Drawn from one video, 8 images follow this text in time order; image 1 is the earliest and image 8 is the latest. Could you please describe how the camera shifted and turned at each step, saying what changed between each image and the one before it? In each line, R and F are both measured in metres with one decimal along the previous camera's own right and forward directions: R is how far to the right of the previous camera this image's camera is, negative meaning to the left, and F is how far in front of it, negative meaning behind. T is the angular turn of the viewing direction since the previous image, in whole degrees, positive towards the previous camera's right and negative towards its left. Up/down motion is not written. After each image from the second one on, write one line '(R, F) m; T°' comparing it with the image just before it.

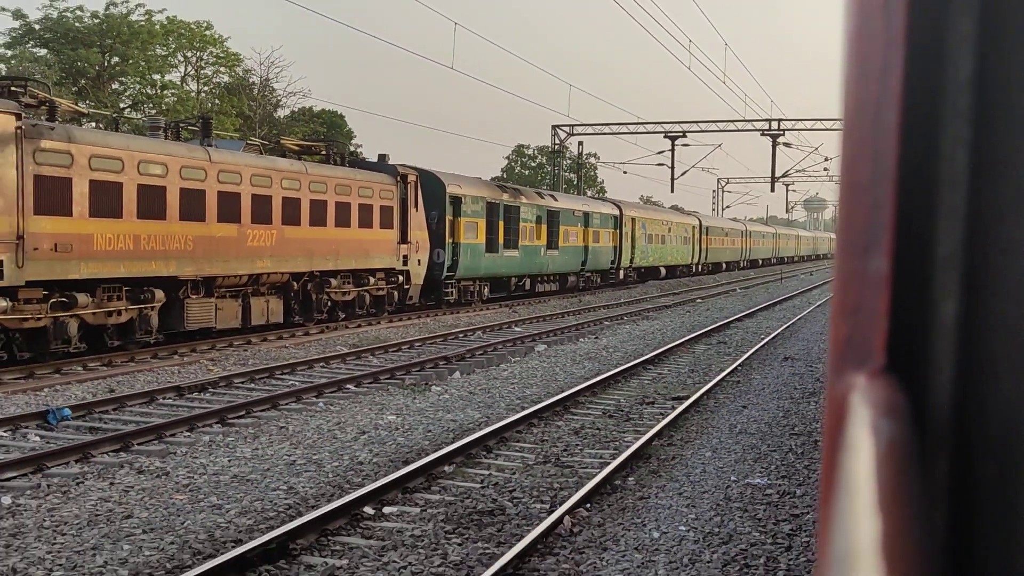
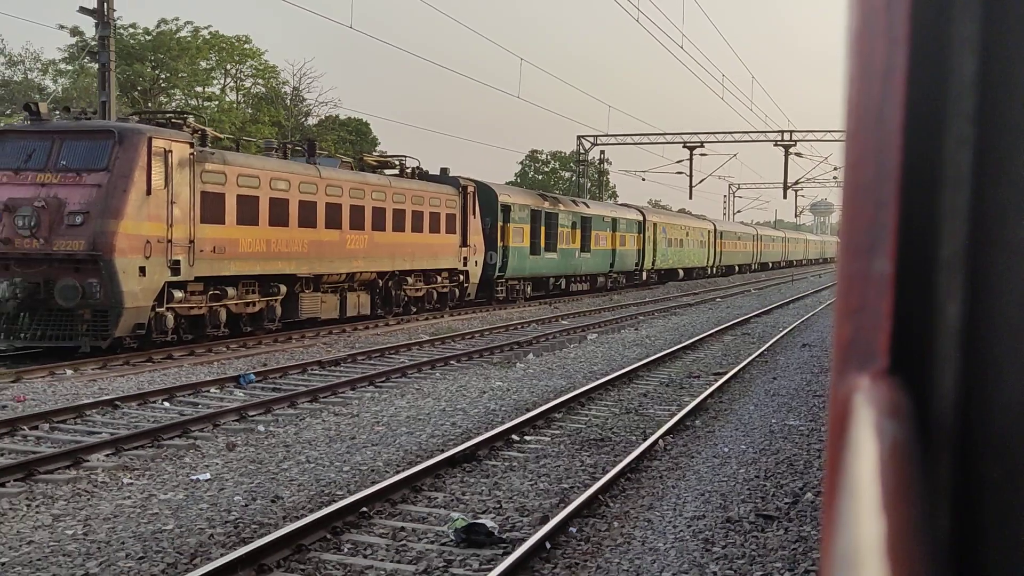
(-0.7, -2.4) m; 0°
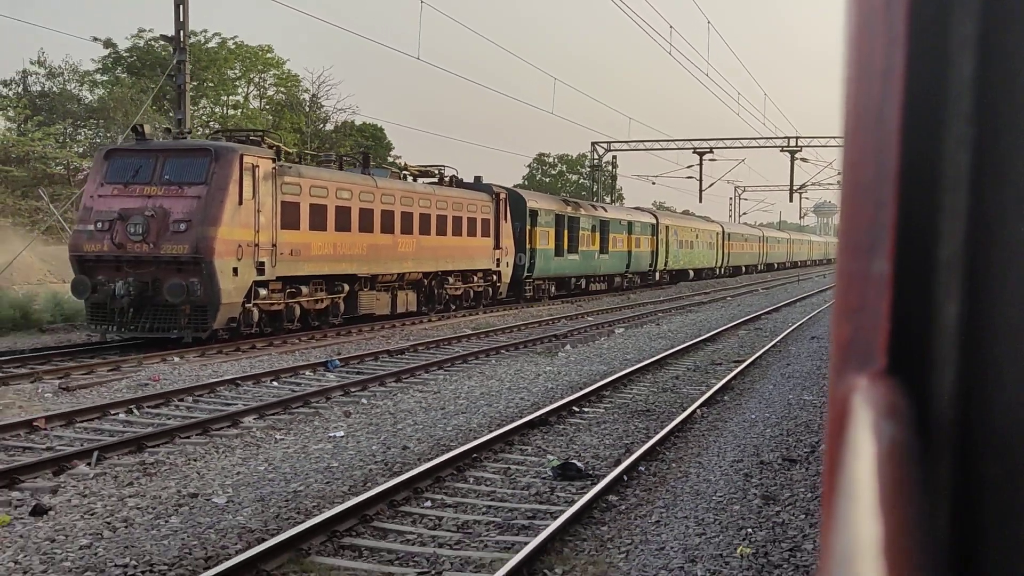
(-0.5, -1.7) m; 0°
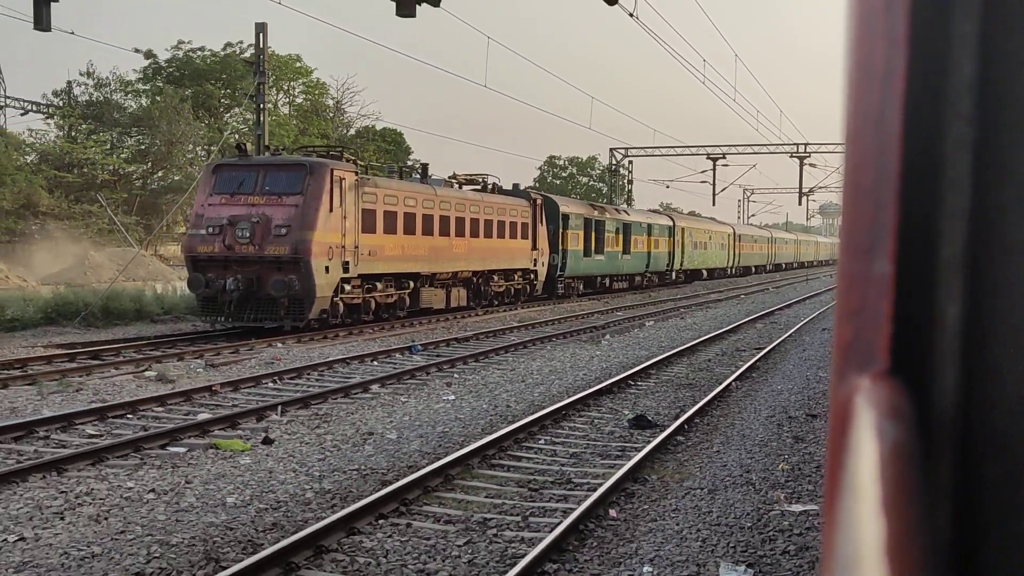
(-0.6, -2.1) m; 0°
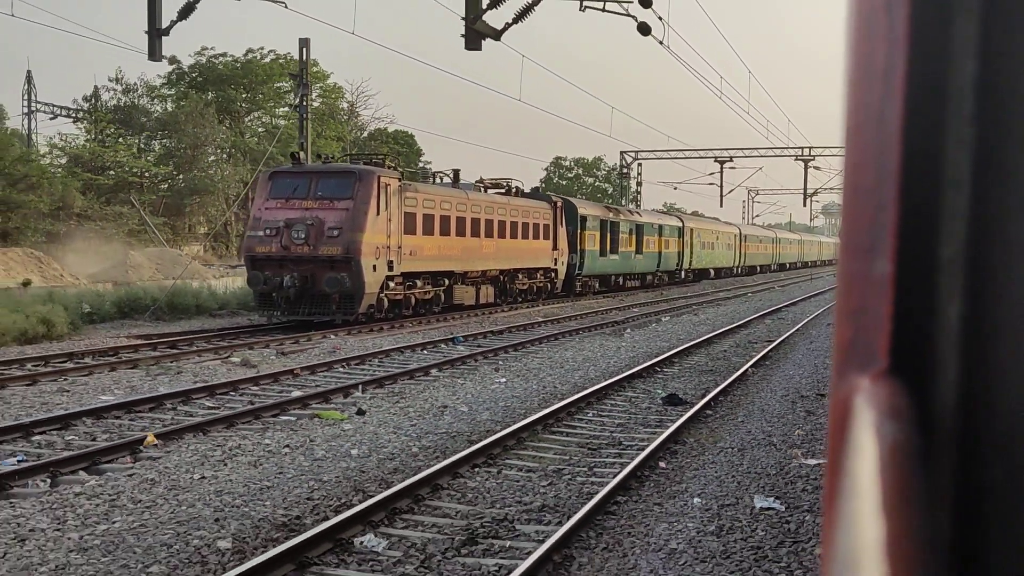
(-0.4, -1.4) m; 0°
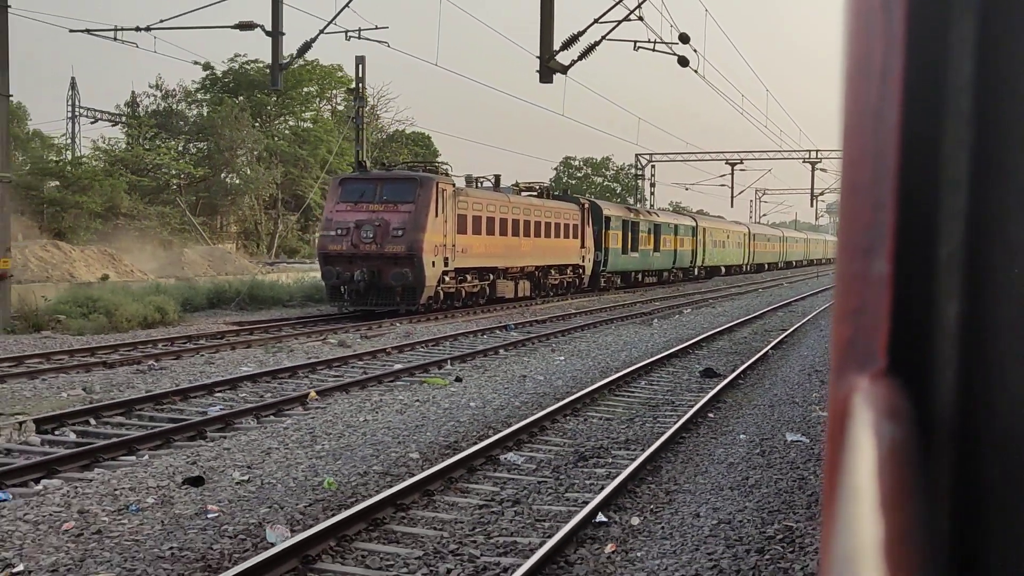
(-0.6, -2.1) m; 0°
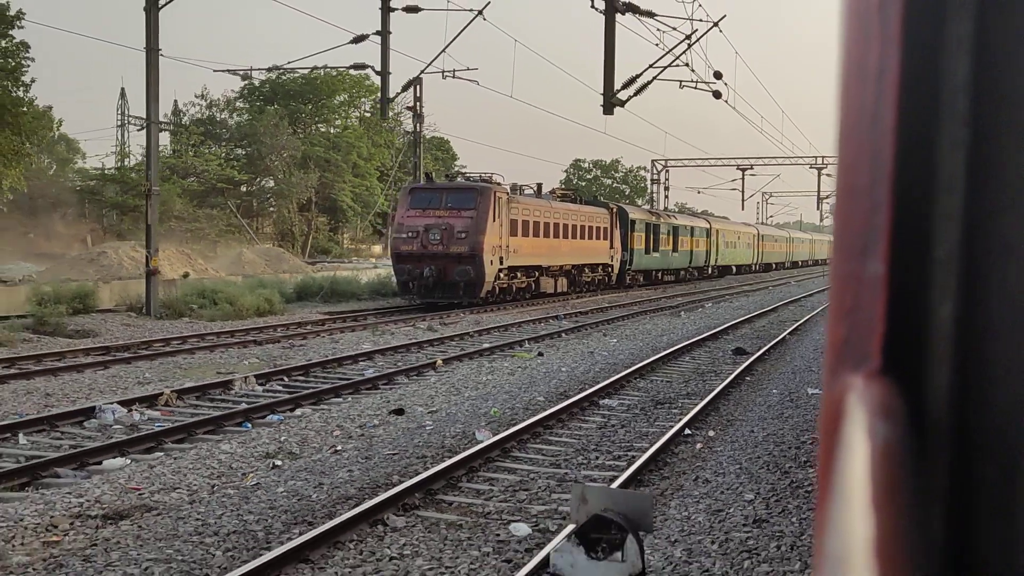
(-0.8, -2.7) m; 0°
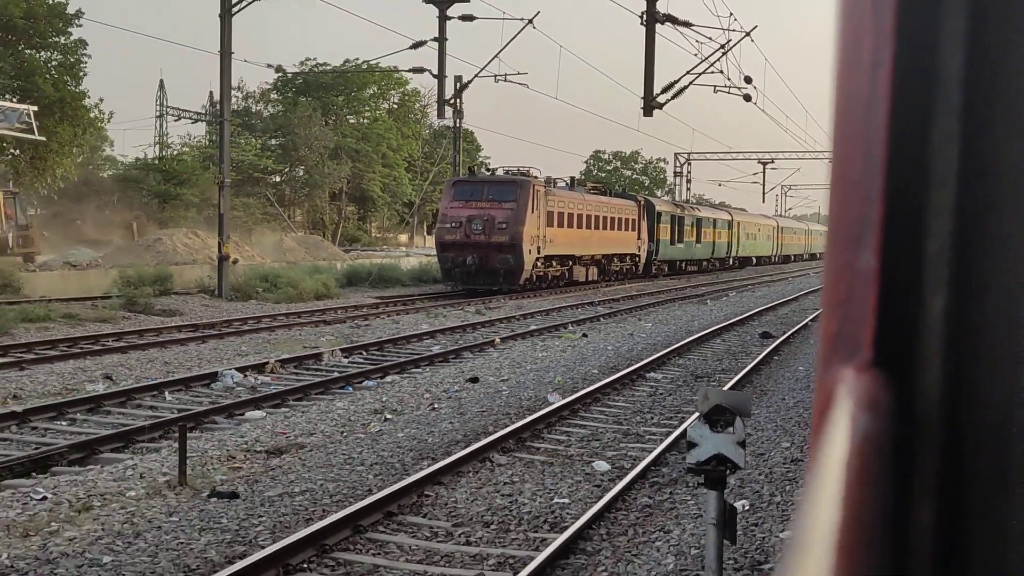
(-0.4, -1.3) m; -1°
